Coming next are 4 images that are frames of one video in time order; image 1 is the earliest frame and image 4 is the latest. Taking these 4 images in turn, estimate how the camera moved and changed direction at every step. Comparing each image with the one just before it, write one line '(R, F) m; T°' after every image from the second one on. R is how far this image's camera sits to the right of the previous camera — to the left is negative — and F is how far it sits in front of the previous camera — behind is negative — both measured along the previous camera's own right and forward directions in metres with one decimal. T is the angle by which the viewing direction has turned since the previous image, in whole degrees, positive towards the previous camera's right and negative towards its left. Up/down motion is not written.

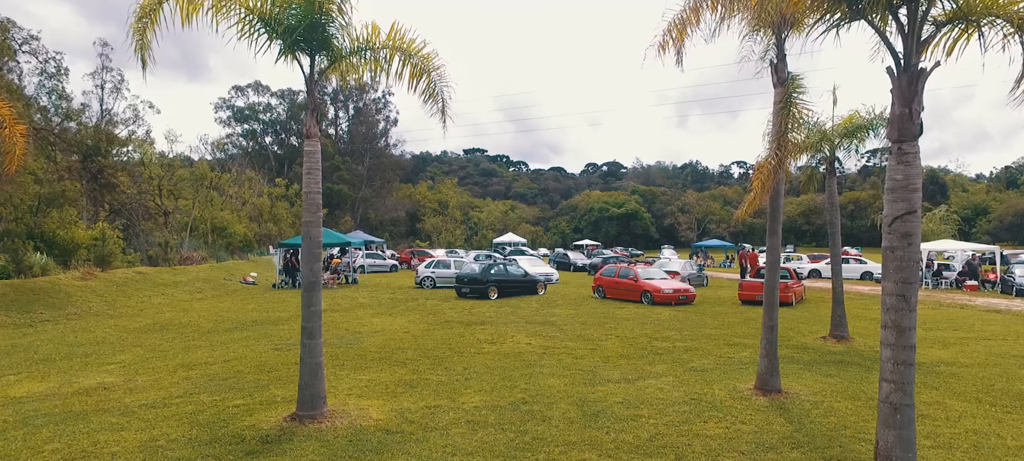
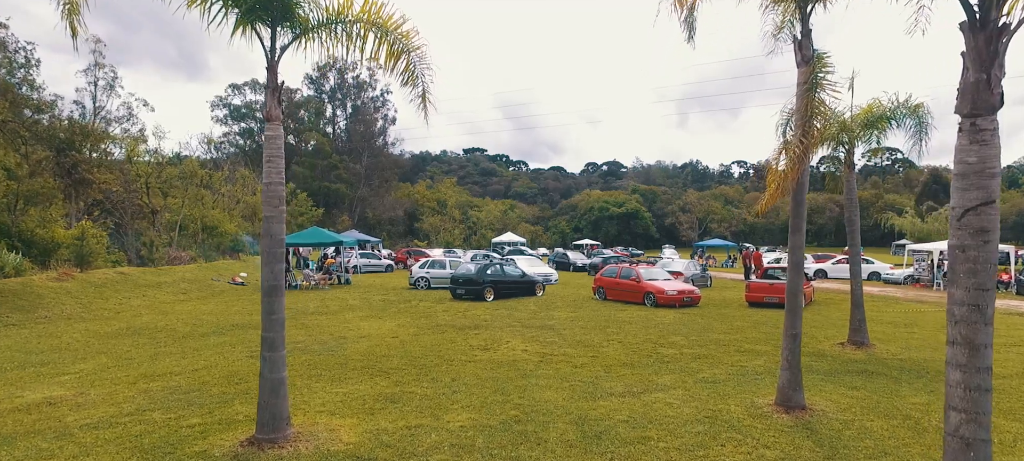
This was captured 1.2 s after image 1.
(+0.1, +0.8) m; 0°
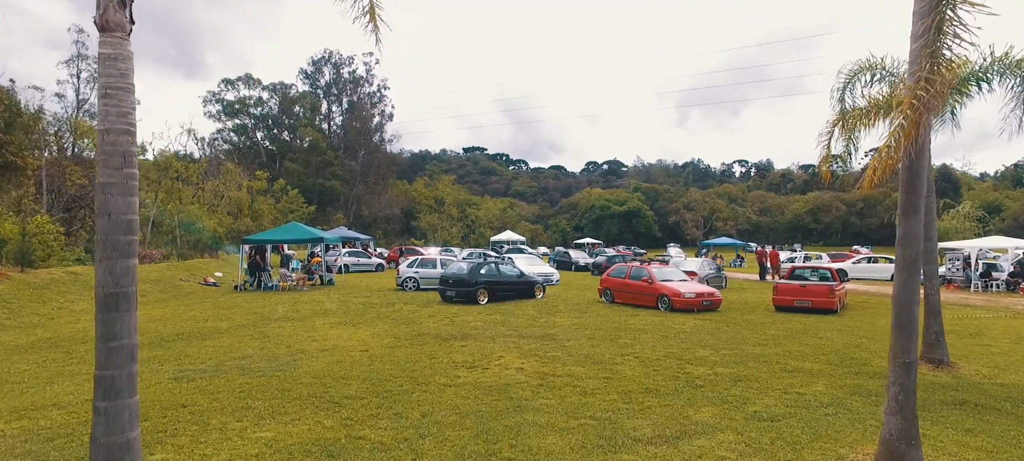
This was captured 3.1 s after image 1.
(+0.1, +2.1) m; 0°
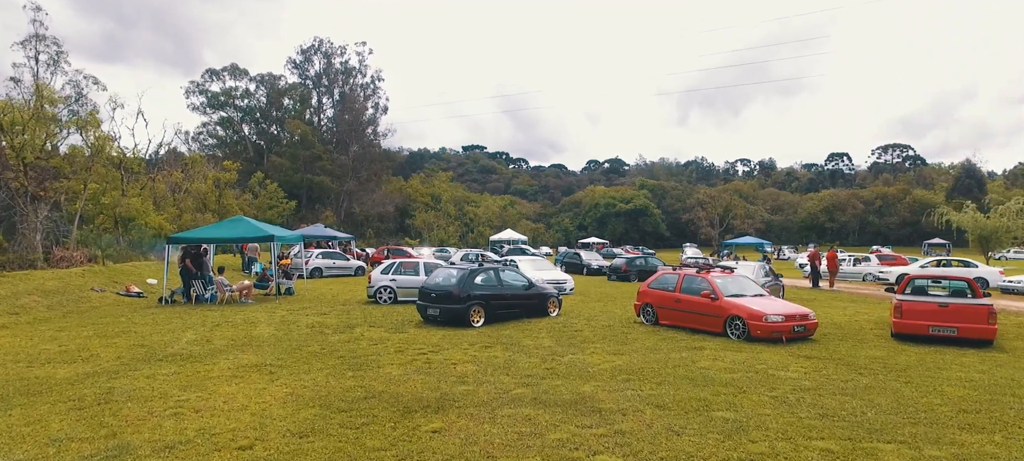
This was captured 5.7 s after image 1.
(-0.1, +4.8) m; 0°
